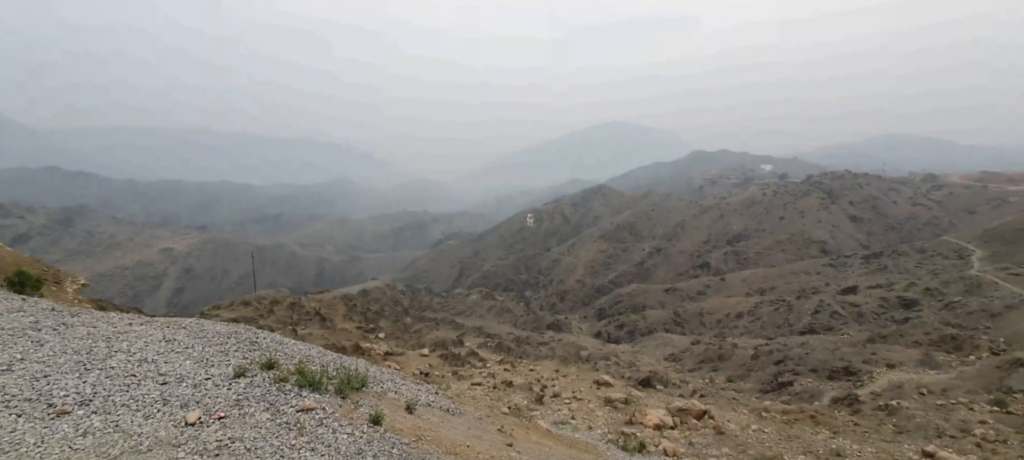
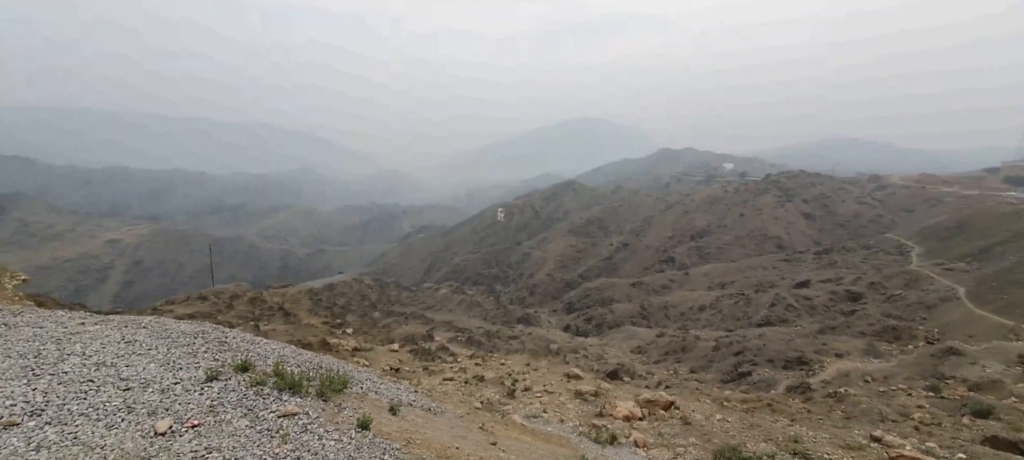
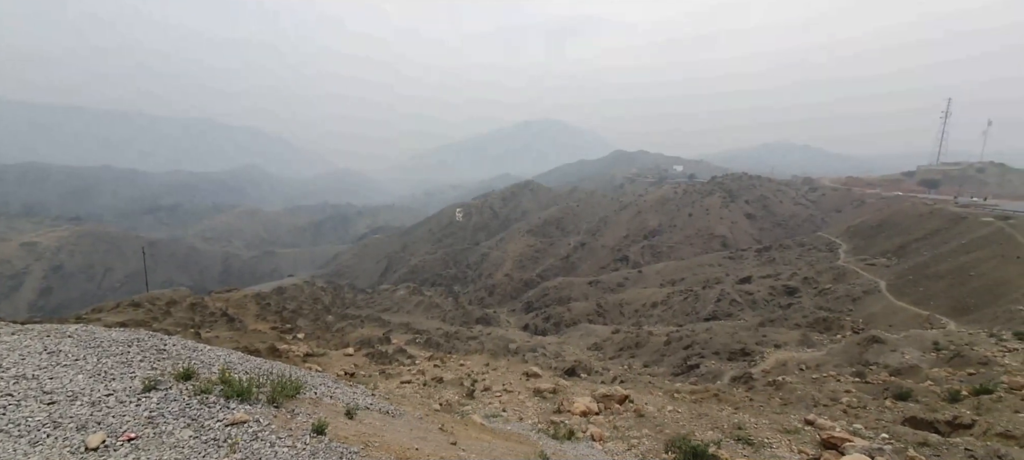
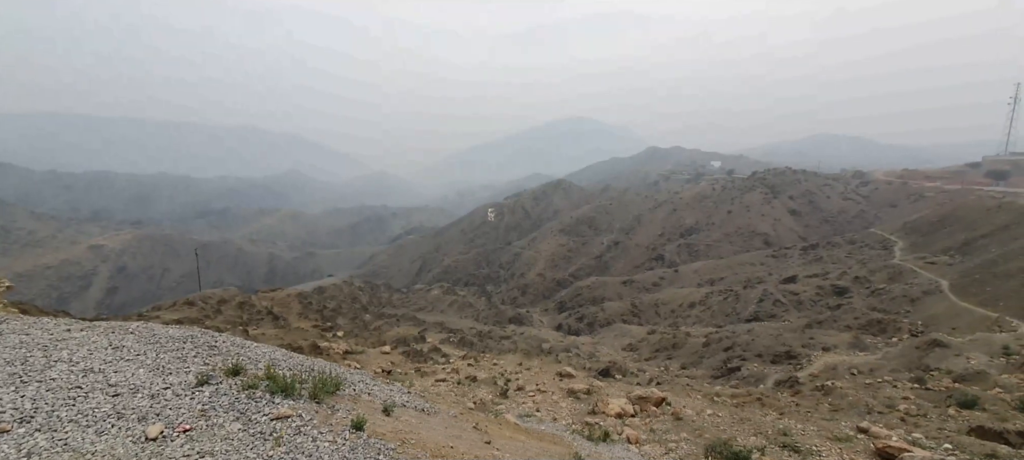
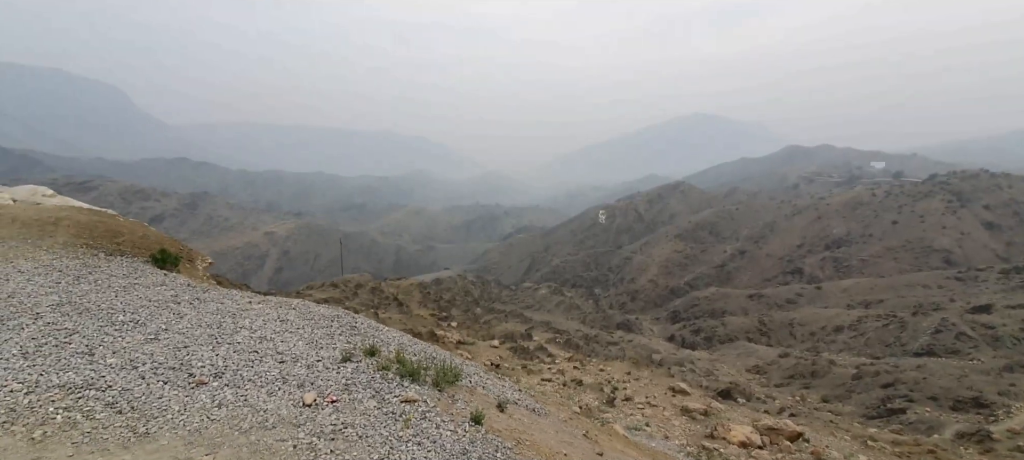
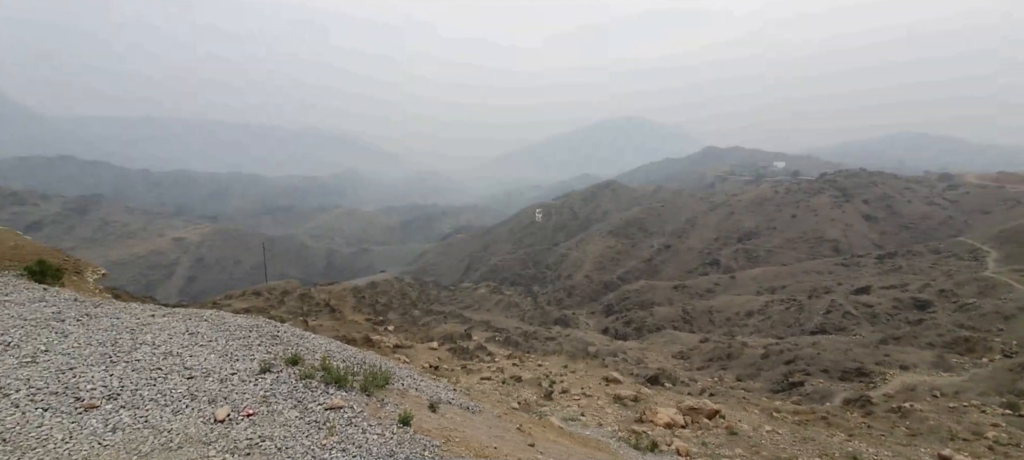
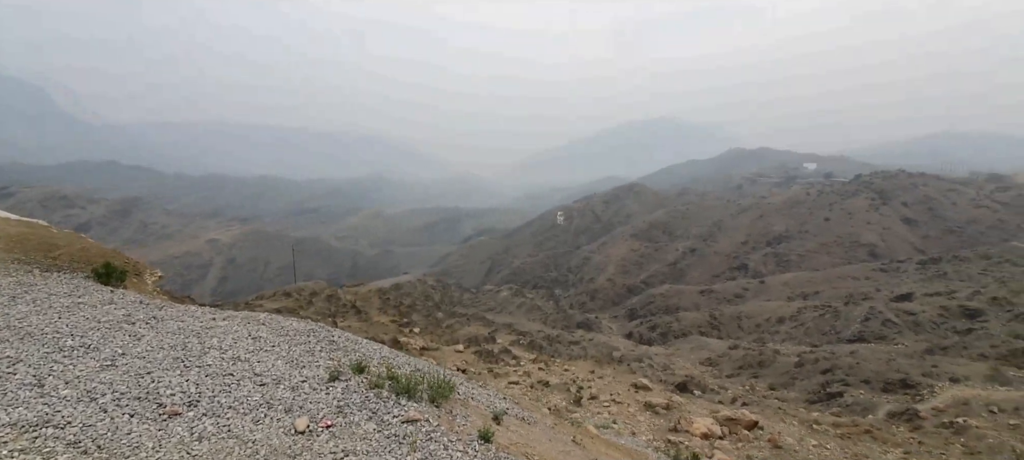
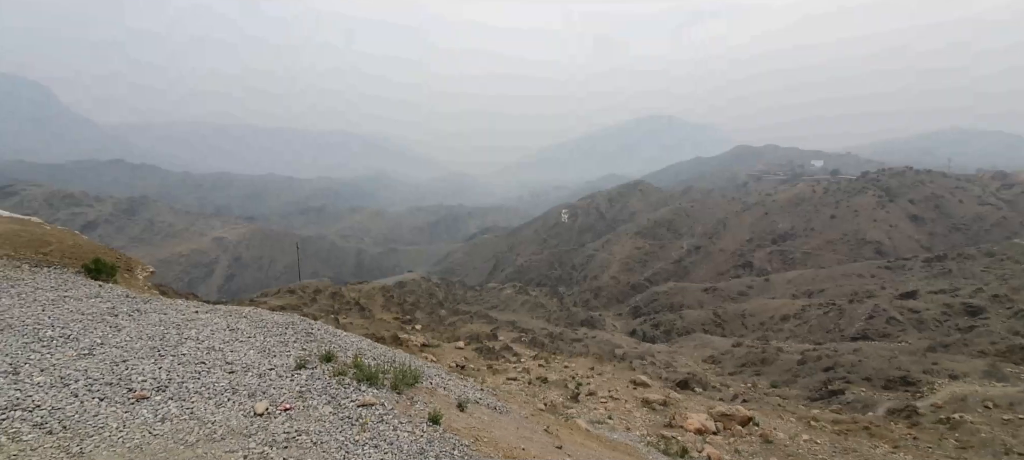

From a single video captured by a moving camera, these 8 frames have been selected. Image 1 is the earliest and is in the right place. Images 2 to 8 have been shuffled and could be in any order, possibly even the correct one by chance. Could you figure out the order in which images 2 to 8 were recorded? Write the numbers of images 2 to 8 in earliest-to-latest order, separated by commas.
4, 3, 2, 6, 8, 5, 7
